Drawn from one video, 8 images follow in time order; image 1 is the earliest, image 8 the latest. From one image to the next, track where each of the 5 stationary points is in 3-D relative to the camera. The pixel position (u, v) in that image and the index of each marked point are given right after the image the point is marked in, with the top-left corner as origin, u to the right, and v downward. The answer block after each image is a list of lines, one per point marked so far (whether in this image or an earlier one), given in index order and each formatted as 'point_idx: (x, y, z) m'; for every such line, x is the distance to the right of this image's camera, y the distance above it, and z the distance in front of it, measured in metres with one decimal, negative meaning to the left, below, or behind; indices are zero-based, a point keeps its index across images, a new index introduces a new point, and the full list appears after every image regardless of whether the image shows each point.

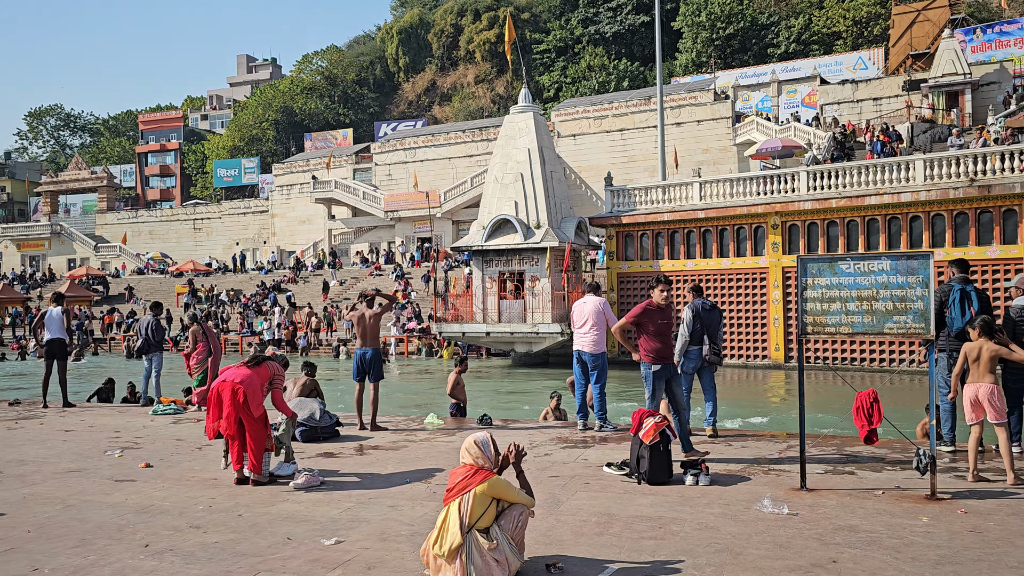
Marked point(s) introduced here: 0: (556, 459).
0: (+0.3, -1.3, +6.6) m
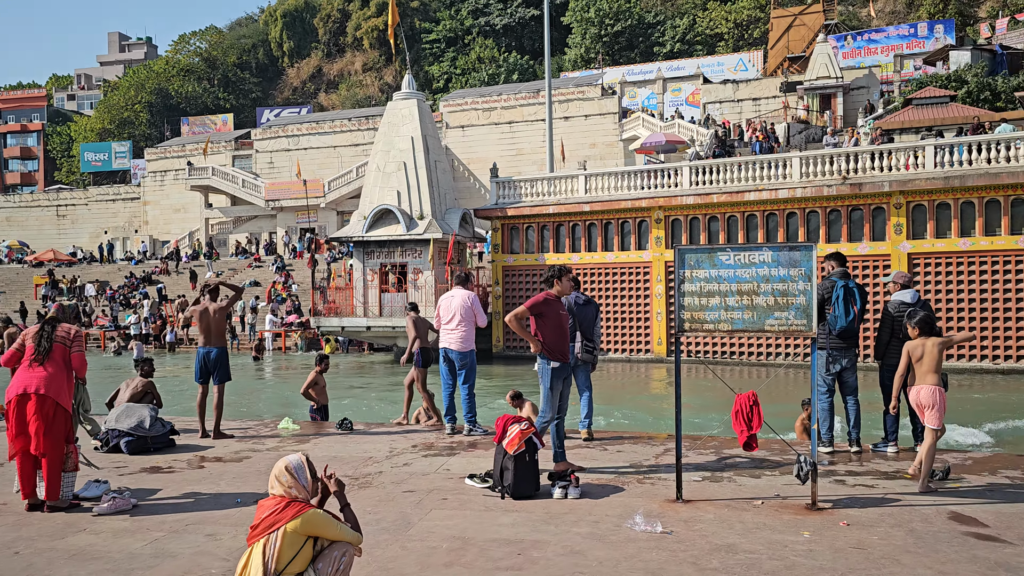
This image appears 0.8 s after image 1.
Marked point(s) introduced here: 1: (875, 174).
0: (-0.7, -1.3, +6.0) m
1: (+8.2, +2.6, +19.3) m
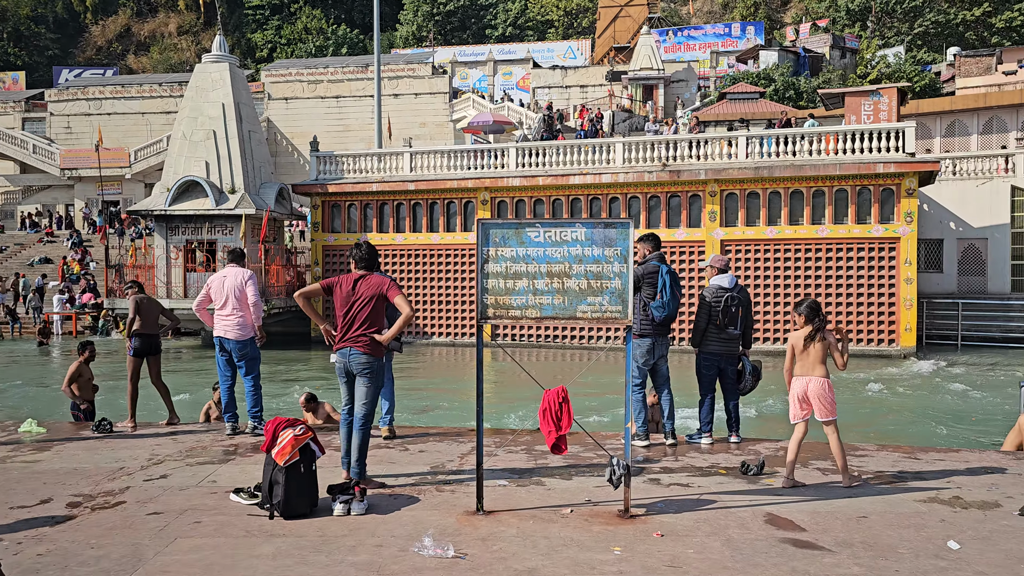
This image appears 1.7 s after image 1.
0: (-2.0, -1.1, +5.0) m
1: (+4.2, +2.9, +19.7) m
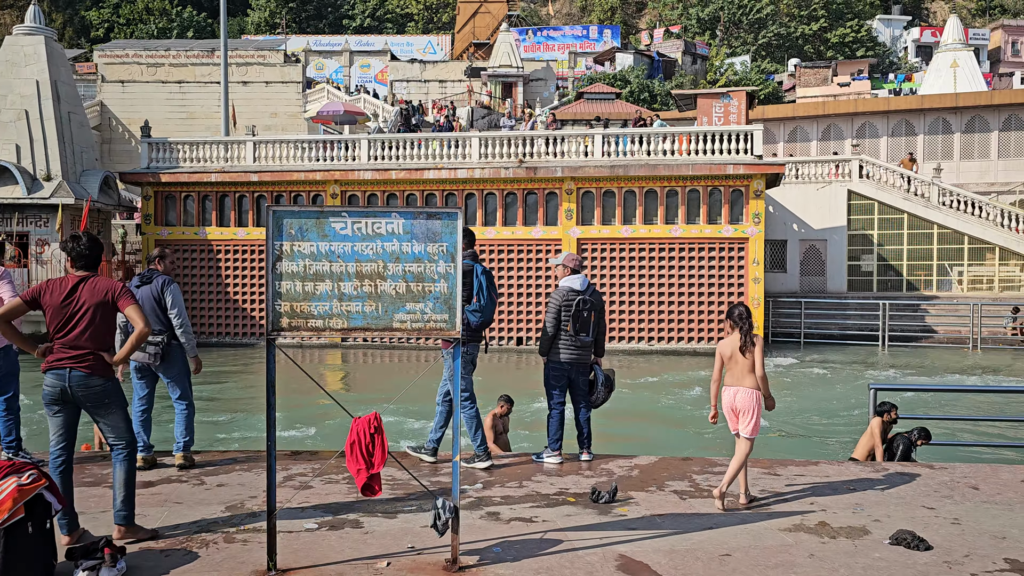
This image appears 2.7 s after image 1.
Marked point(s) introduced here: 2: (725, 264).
0: (-2.9, -1.2, +3.8) m
1: (+0.8, +2.9, +19.3) m
2: (+4.8, +0.5, +19.2) m
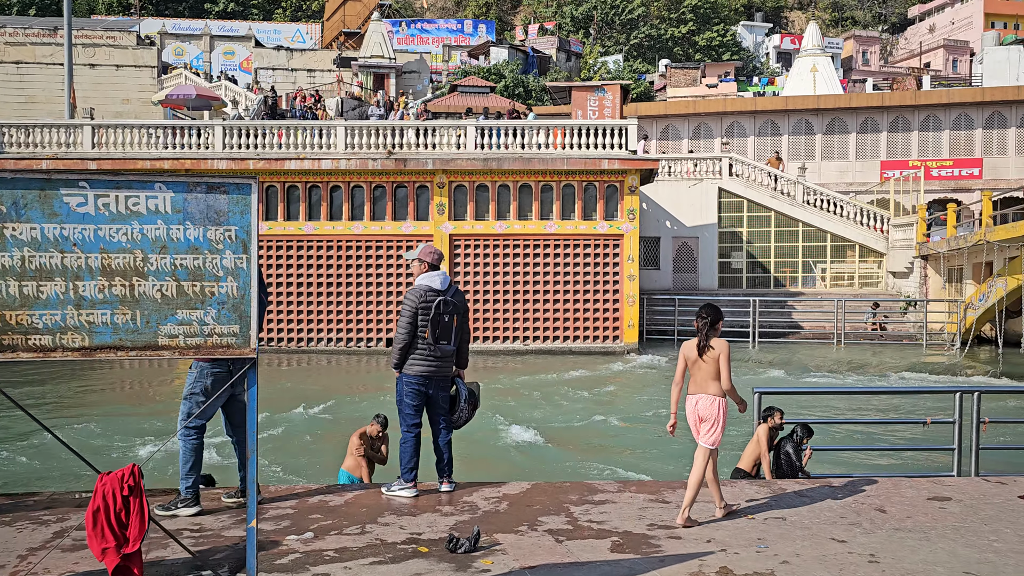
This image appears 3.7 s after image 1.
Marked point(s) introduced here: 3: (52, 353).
0: (-3.4, -1.2, +2.5) m
1: (-2.0, +3.0, +18.4) m
2: (+1.9, +0.6, +18.8) m
3: (-1.6, -0.2, +3.3) m
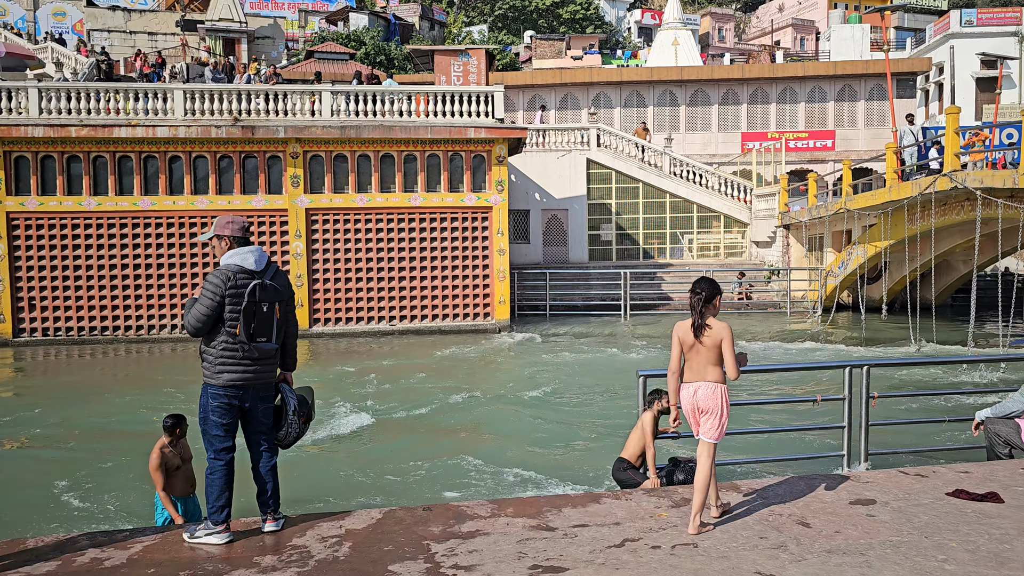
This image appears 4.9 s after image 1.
0: (-3.7, -1.2, +0.9) m
1: (-4.8, +3.4, +16.7) m
2: (-0.9, +1.1, +17.8) m
3: (-2.1, -0.2, +2.0) m
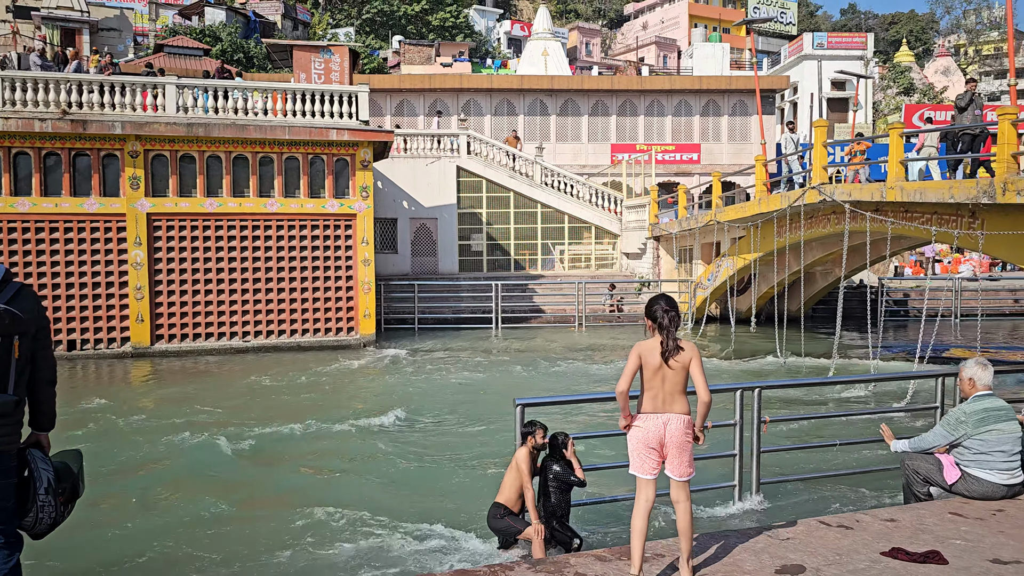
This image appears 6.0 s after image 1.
0: (-3.8, -1.3, -0.5) m
1: (-7.2, +3.1, +15.0) m
2: (-3.6, +0.9, +16.6) m
3: (-2.3, -0.3, +0.8) m
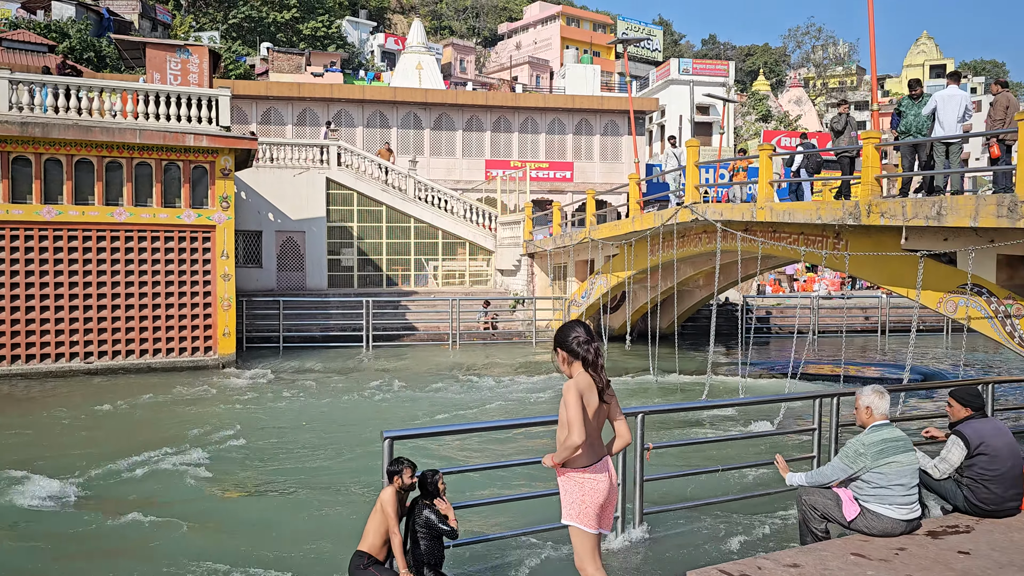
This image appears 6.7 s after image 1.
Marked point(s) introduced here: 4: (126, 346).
0: (-3.6, -1.3, -1.6) m
1: (-9.3, +2.9, +13.3) m
2: (-5.9, +0.6, +15.4) m
3: (-2.3, -0.3, 0.0) m
4: (-6.9, -1.1, +15.1) m
